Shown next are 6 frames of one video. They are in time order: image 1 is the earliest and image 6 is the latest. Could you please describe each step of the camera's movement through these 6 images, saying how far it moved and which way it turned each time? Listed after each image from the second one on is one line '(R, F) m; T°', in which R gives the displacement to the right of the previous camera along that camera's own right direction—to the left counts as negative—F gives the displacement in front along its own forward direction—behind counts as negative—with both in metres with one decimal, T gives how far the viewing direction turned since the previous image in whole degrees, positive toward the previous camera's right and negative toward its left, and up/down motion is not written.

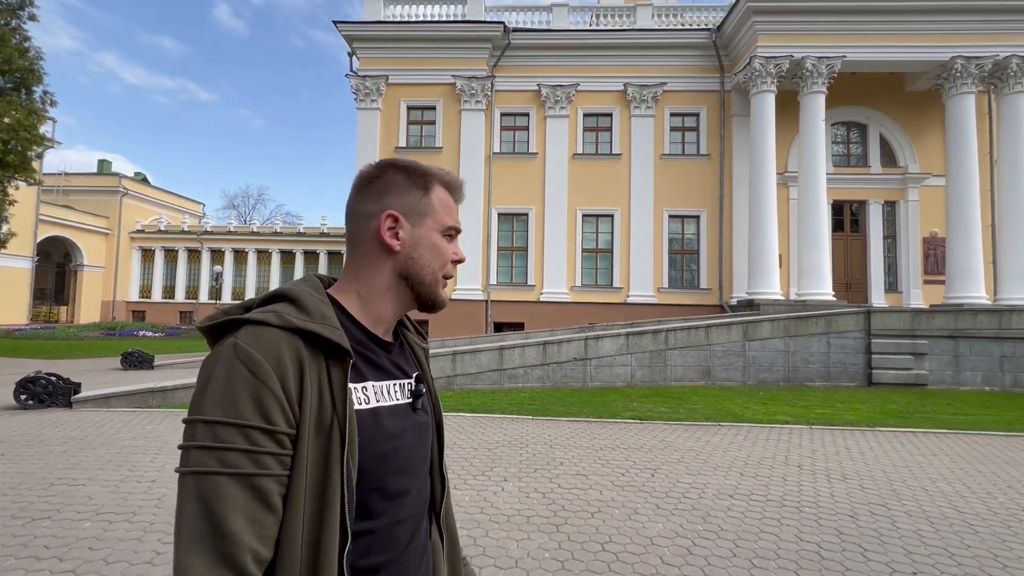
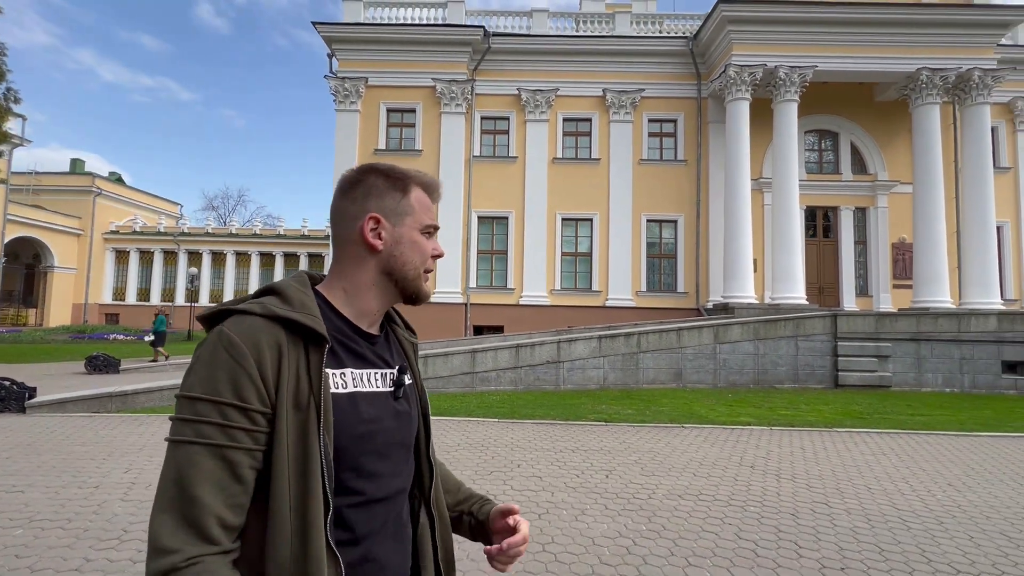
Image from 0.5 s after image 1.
(+0.3, -0.1) m; +1°
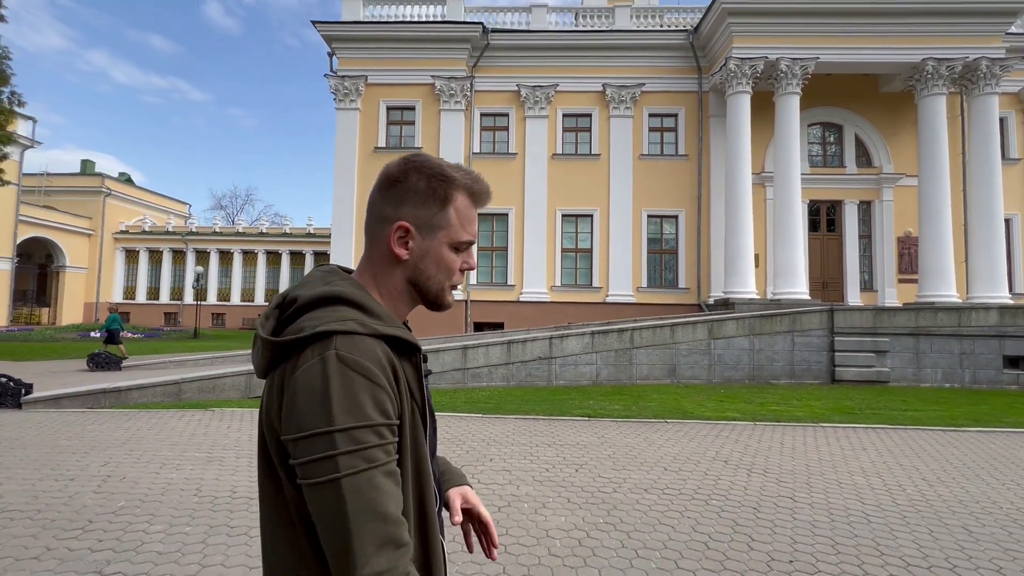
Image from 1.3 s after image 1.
(+0.4, 0.0) m; -1°
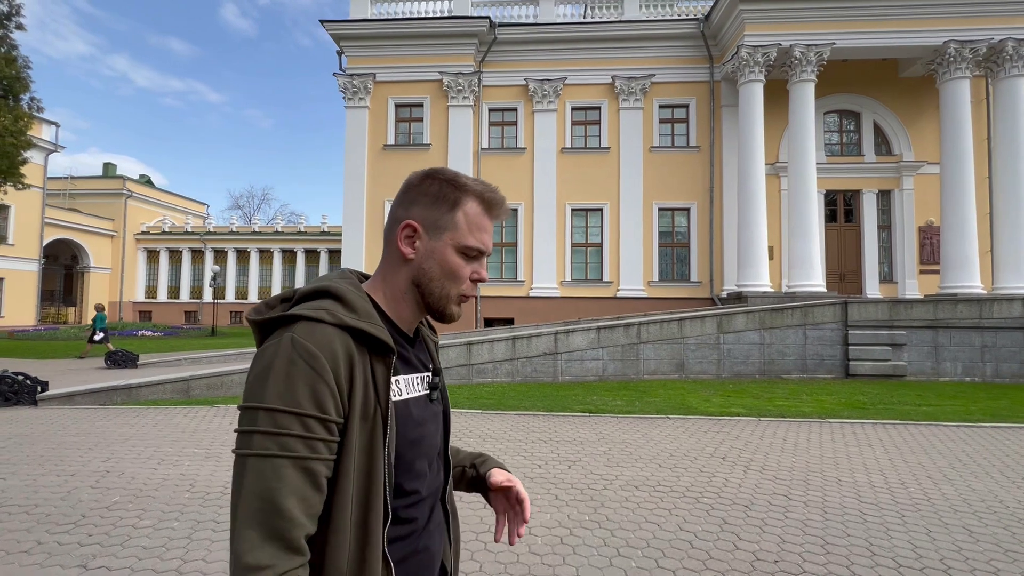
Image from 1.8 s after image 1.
(+0.3, +0.1) m; -2°
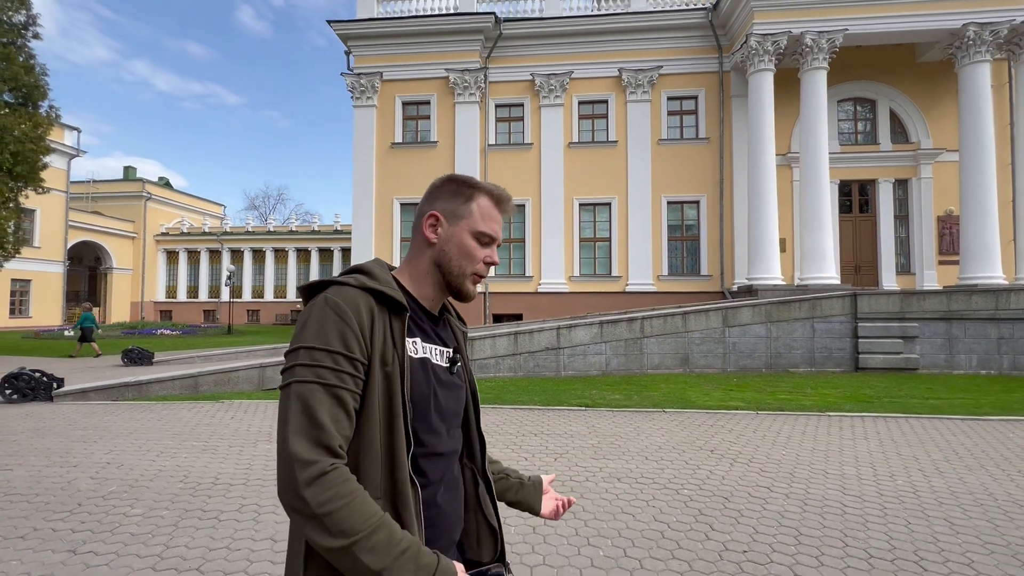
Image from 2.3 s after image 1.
(+0.4, 0.0) m; -2°
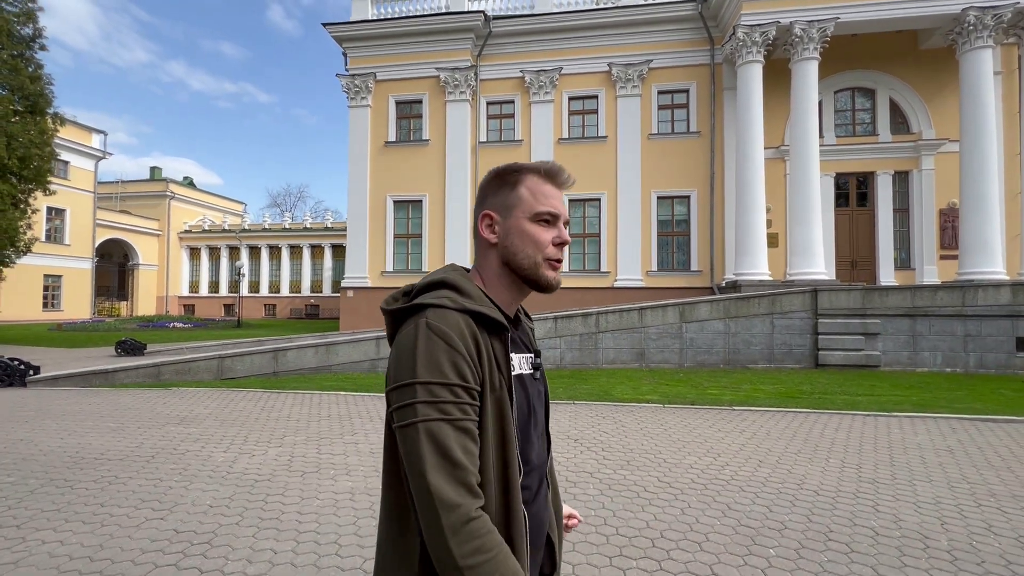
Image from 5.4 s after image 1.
(+1.8, -0.2) m; -4°
